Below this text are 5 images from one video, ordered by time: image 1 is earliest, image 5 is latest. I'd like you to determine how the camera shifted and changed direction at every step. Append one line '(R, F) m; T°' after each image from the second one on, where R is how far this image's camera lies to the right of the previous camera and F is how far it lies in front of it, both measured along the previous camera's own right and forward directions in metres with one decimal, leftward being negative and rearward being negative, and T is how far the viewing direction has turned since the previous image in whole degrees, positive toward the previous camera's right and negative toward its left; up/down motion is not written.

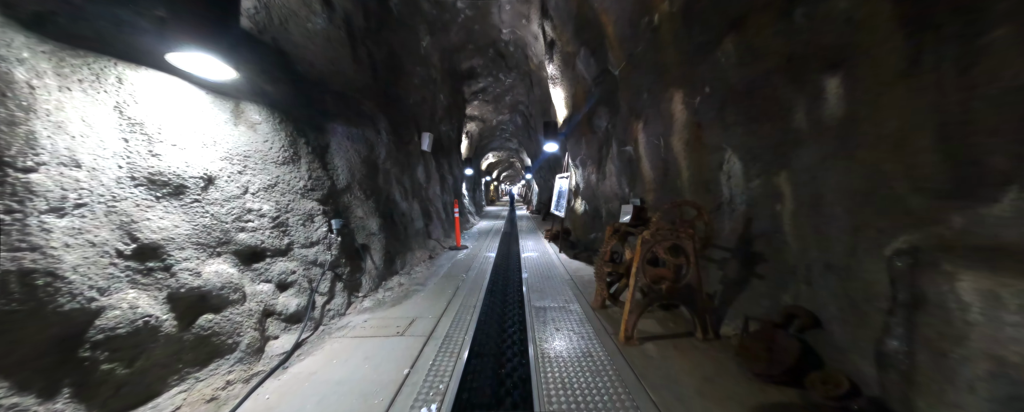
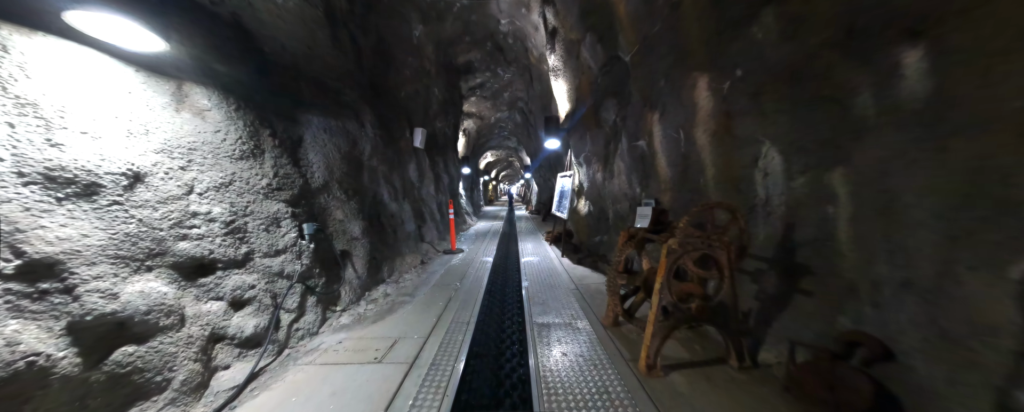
(0.0, +0.5) m; 0°
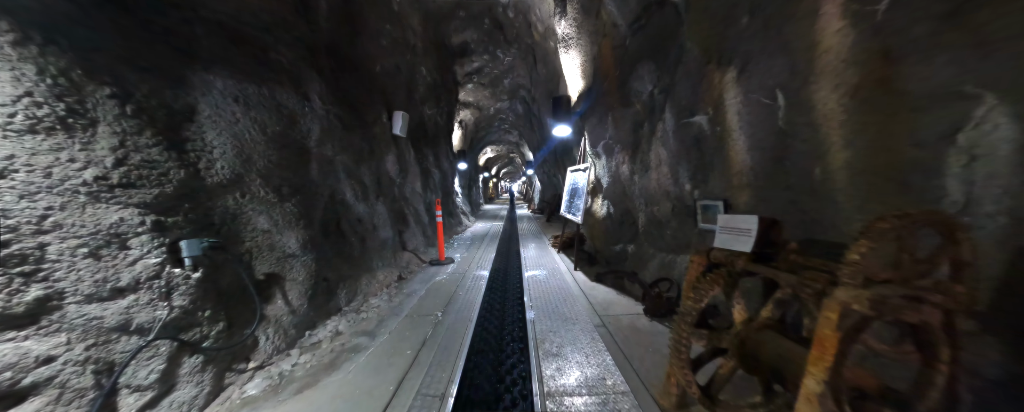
(0.0, +1.1) m; 0°
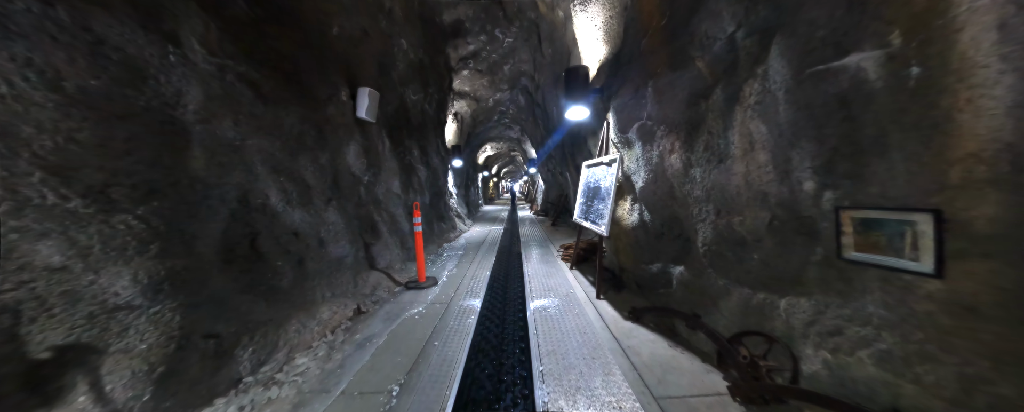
(0.0, +1.2) m; 0°
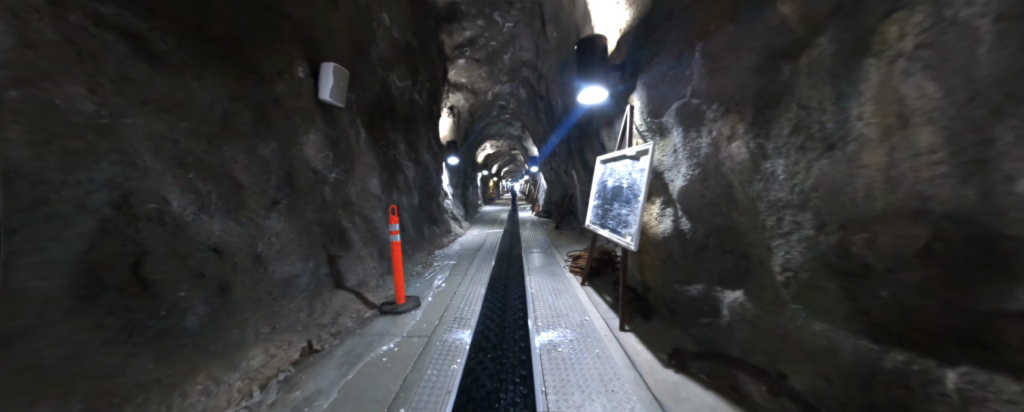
(0.0, +0.7) m; 0°
